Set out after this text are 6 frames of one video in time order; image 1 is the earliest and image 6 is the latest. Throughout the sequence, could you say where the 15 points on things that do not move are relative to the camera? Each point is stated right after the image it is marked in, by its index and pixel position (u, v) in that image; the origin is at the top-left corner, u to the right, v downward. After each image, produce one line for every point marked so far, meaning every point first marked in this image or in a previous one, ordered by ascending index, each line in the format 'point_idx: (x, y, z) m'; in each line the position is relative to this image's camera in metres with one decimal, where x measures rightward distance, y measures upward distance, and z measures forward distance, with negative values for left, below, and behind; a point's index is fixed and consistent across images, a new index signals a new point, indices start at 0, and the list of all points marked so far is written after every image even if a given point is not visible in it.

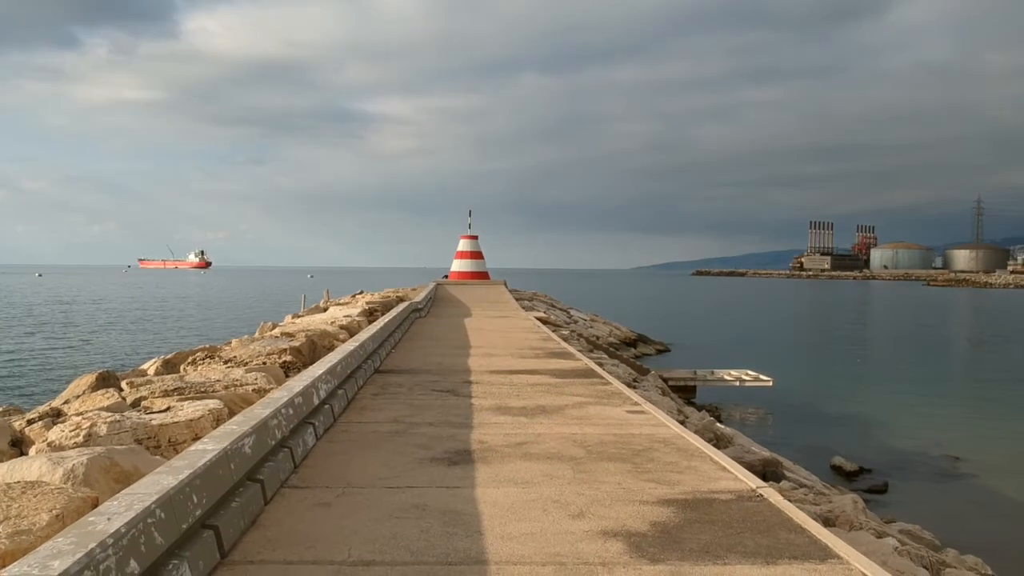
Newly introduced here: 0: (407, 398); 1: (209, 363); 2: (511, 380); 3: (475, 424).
0: (-1.0, -1.1, +7.2) m
1: (-3.3, -0.8, +8.2) m
2: (0.0, -1.1, +8.5) m
3: (-0.3, -1.1, +6.0) m
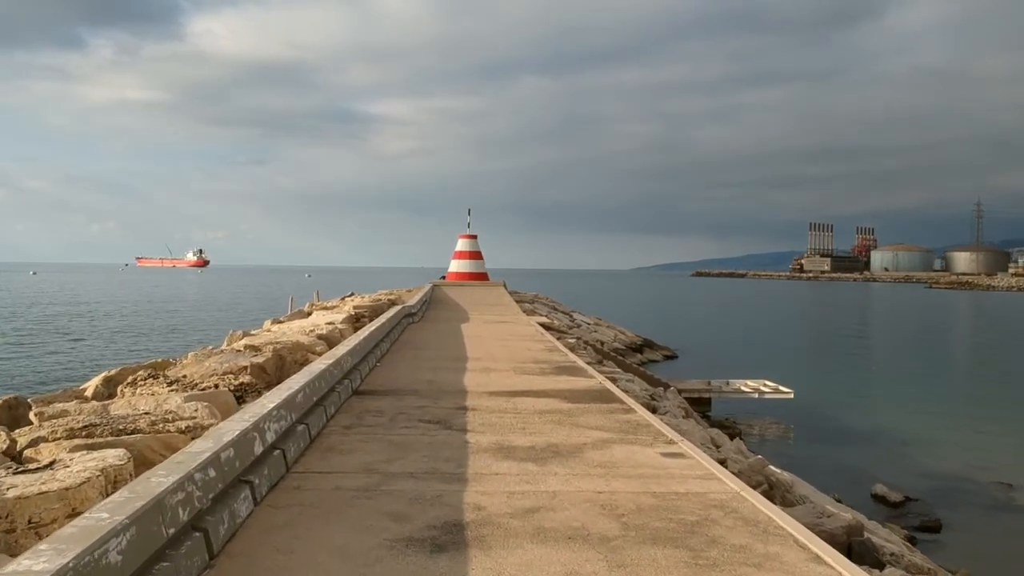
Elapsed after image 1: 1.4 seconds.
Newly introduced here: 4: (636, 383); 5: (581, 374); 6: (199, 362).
0: (-1.0, -1.1, +5.9) m
1: (-3.2, -0.9, +6.8) m
2: (0.0, -1.1, +7.1) m
3: (-0.3, -1.2, +4.7) m
4: (+1.8, -1.4, +11.0) m
5: (+0.9, -1.1, +9.5) m
6: (-3.2, -0.8, +7.8) m
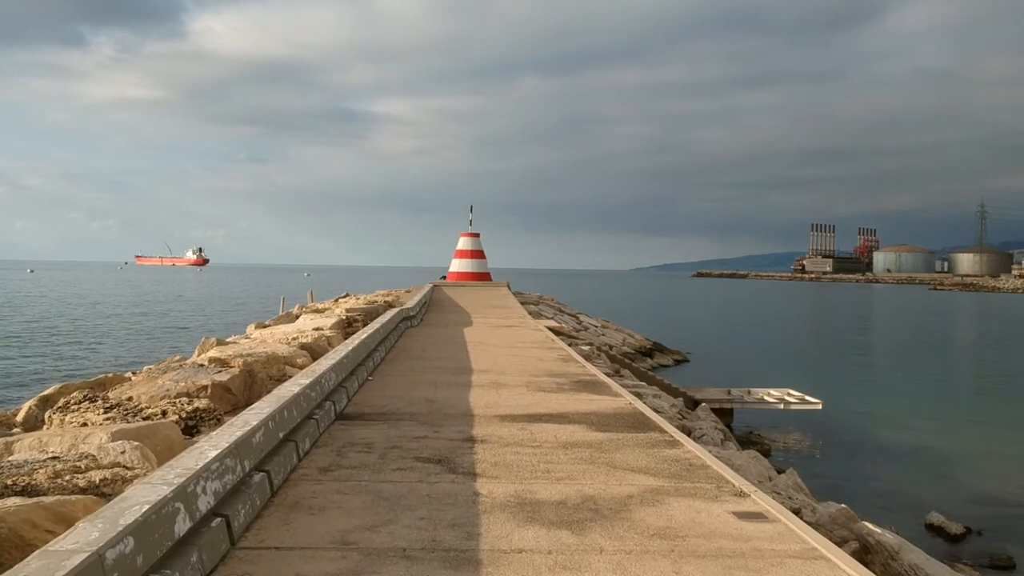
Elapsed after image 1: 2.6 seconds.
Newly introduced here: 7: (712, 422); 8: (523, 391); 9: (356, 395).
0: (-0.8, -1.2, +4.6) m
1: (-3.1, -0.9, +5.5) m
2: (+0.2, -1.2, +5.8) m
3: (-0.1, -1.2, +3.4) m
4: (+2.0, -1.4, +9.7) m
5: (+1.0, -1.1, +8.2) m
6: (-3.1, -0.8, +6.5) m
7: (+2.4, -1.6, +9.2) m
8: (+0.1, -1.1, +8.0) m
9: (-1.5, -1.0, +7.3) m
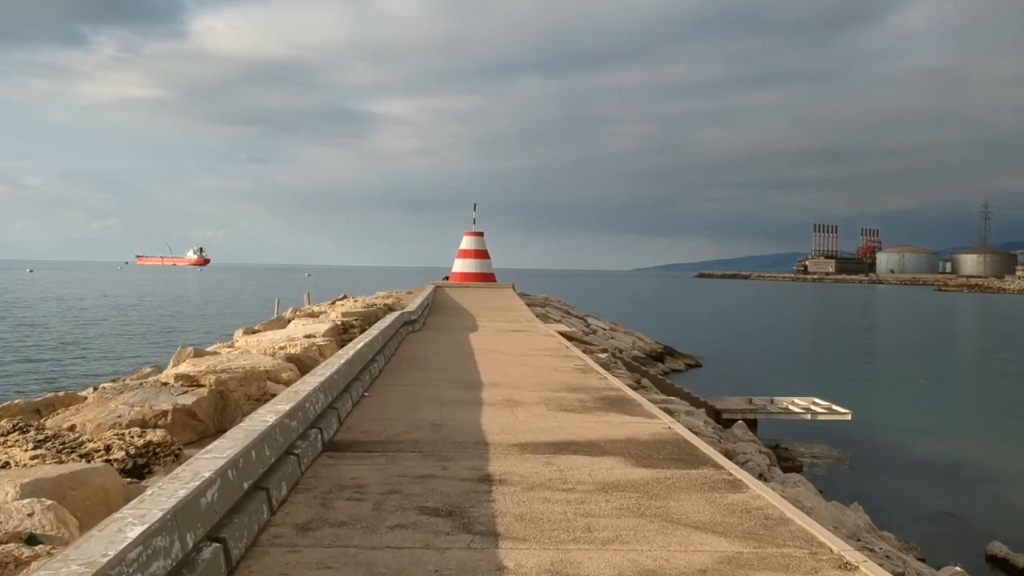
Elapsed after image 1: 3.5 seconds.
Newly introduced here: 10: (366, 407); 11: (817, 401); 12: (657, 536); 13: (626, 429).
0: (-0.7, -1.2, +3.5) m
1: (-2.9, -0.9, +4.5) m
2: (+0.3, -1.2, +4.8) m
3: (0.0, -1.2, +2.3) m
4: (+2.1, -1.5, +8.7) m
5: (+1.2, -1.2, +7.1) m
6: (-2.9, -0.8, +5.4) m
7: (+2.6, -1.7, +8.1) m
8: (+0.3, -1.1, +6.9) m
9: (-1.4, -1.1, +6.3) m
10: (-1.3, -1.1, +6.8) m
11: (+6.7, -2.5, +16.6) m
12: (+0.7, -1.2, +3.8) m
13: (+0.9, -1.2, +6.2) m
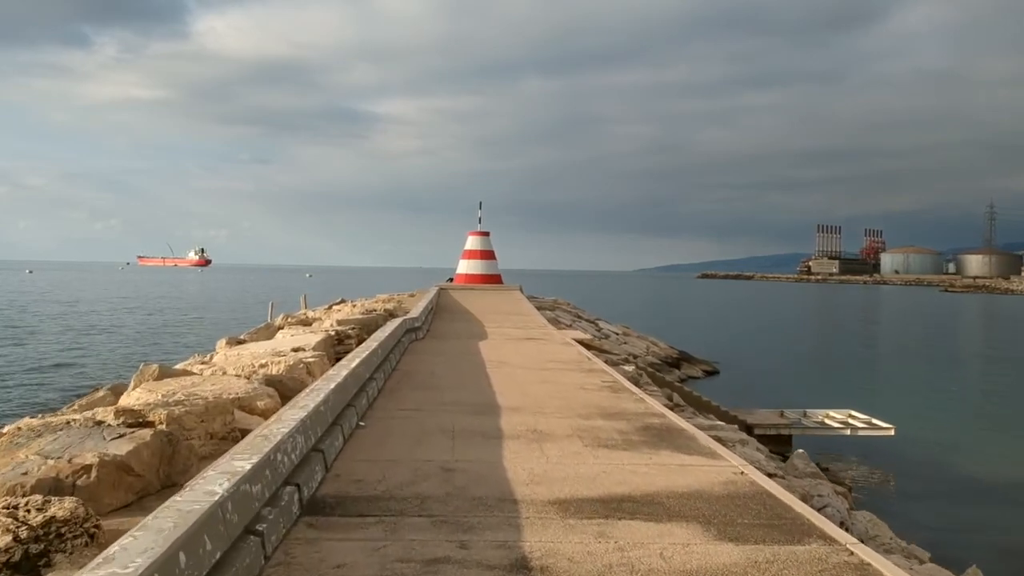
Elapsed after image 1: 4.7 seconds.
0: (-0.5, -1.3, +2.2) m
1: (-2.7, -1.0, +3.2) m
2: (+0.5, -1.2, +3.5) m
3: (+0.2, -1.3, +1.0) m
4: (+2.3, -1.6, +7.4) m
5: (+1.4, -1.2, +5.8) m
6: (-2.7, -0.9, +4.1) m
7: (+2.8, -1.7, +6.8) m
8: (+0.5, -1.2, +5.6) m
9: (-1.1, -1.1, +5.0) m
10: (-1.1, -1.1, +5.5) m
11: (+6.9, -2.5, +15.3) m
12: (+0.9, -1.3, +2.5) m
13: (+1.2, -1.2, +4.9) m
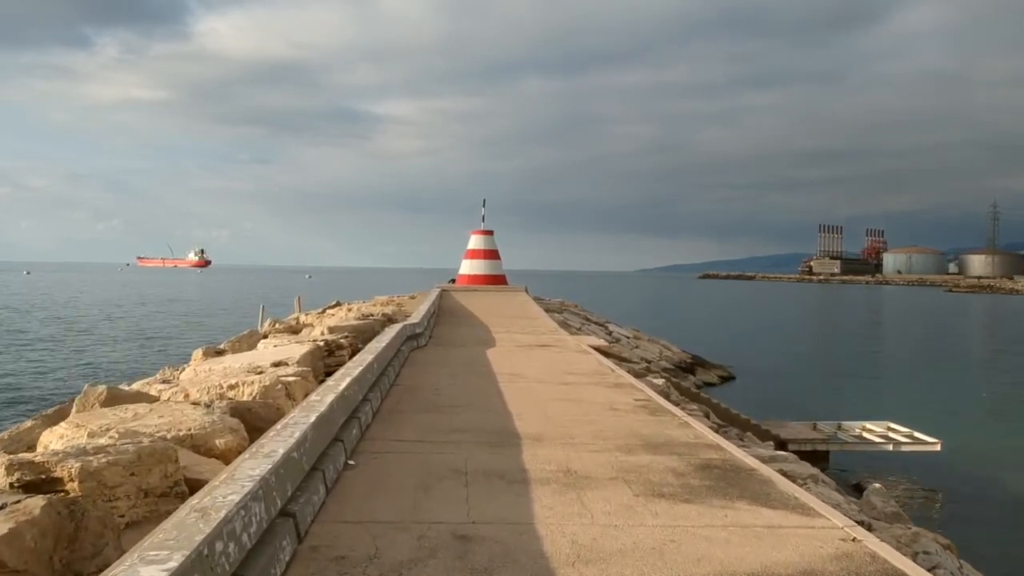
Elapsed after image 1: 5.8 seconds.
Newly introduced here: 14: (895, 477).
0: (-0.3, -1.3, +1.0) m
1: (-2.6, -1.0, +1.9) m
2: (+0.7, -1.3, +2.2) m
3: (+0.4, -1.3, -0.2) m
4: (+2.5, -1.6, +6.1) m
5: (+1.6, -1.2, +4.6) m
6: (-2.5, -0.9, +2.9) m
7: (+3.0, -1.8, +5.6) m
8: (+0.7, -1.2, +4.4) m
9: (-1.0, -1.2, +3.7) m
10: (-0.9, -1.2, +4.3) m
11: (+7.1, -2.6, +14.0) m
12: (+1.1, -1.3, +1.2) m
13: (+1.3, -1.3, +3.7) m
14: (+7.3, -3.6, +14.6) m
